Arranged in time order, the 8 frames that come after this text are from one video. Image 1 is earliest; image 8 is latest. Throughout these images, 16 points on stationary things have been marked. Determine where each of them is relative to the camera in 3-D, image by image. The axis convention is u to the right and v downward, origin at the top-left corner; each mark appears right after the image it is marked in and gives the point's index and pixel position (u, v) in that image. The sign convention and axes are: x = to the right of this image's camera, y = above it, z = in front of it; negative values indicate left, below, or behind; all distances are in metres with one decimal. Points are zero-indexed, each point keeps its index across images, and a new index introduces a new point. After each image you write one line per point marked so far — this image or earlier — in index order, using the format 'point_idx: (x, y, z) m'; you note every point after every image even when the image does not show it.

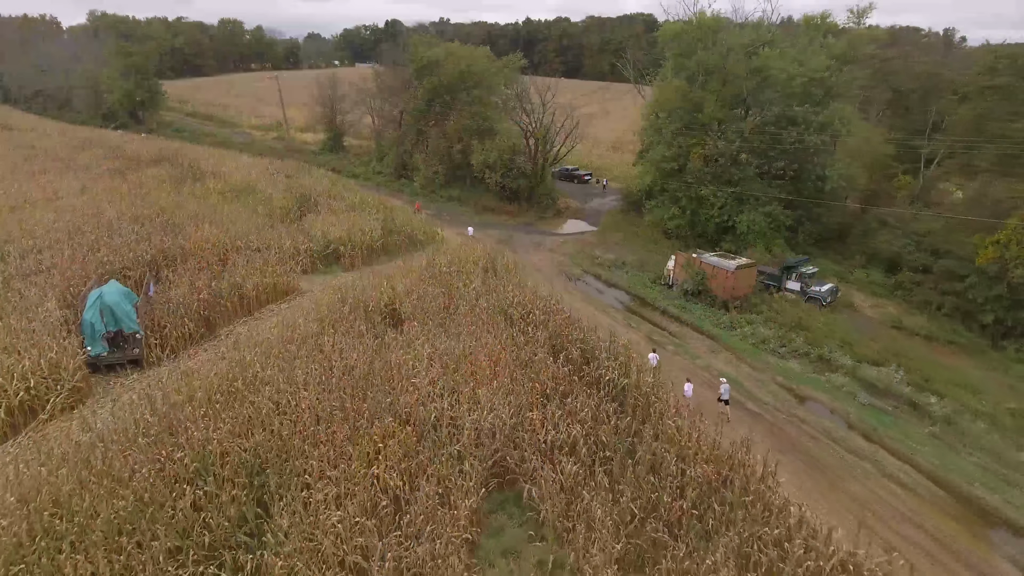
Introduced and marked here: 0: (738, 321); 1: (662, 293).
0: (+4.9, -0.7, +14.1) m
1: (+3.7, -0.1, +16.0) m
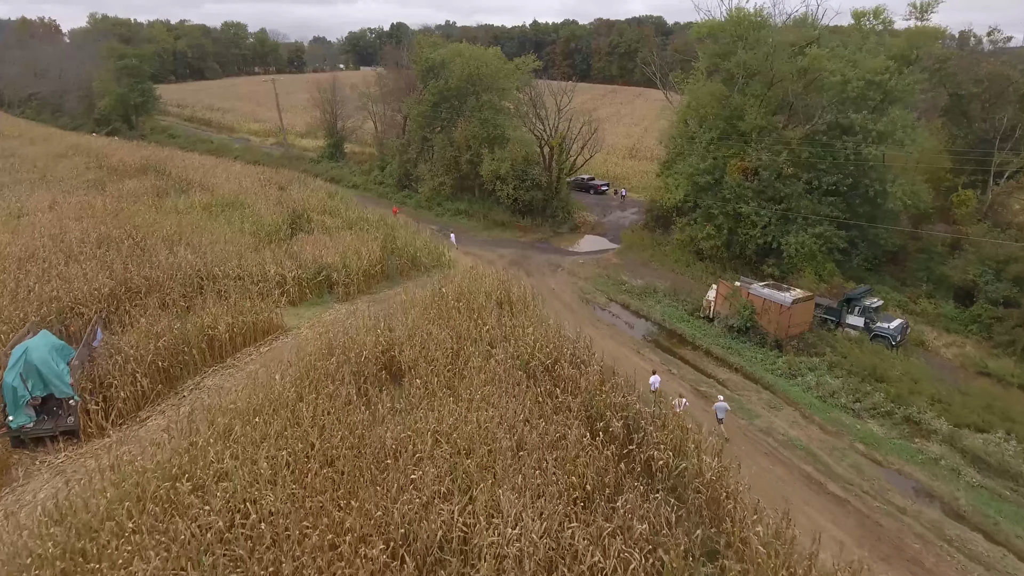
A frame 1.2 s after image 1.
0: (+5.3, -1.4, +12.0) m
1: (+4.1, -0.8, +13.9) m
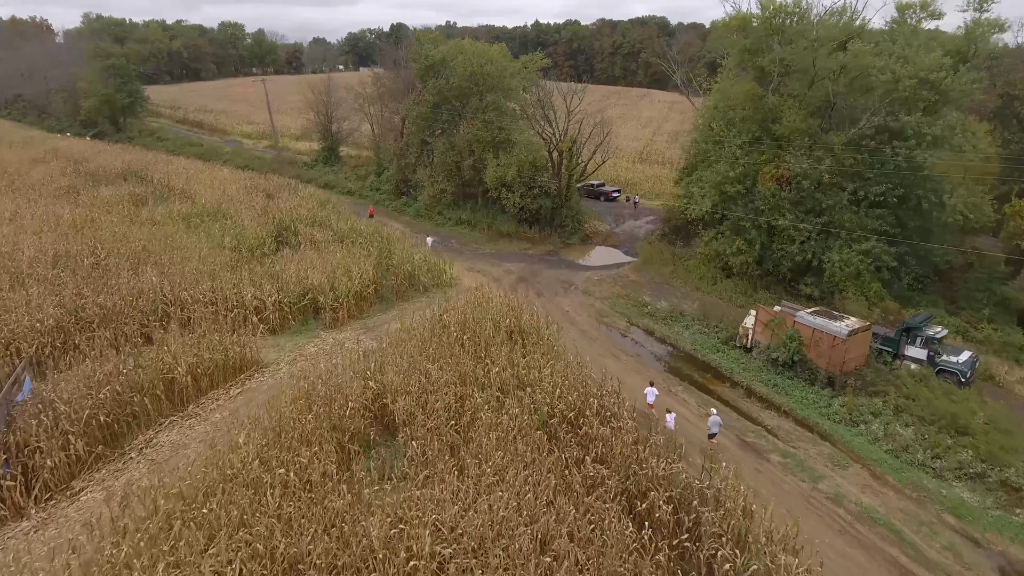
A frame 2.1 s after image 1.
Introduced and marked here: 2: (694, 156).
0: (+5.5, -1.9, +10.3) m
1: (+4.3, -1.3, +12.1) m
2: (+5.3, +3.9, +19.0) m
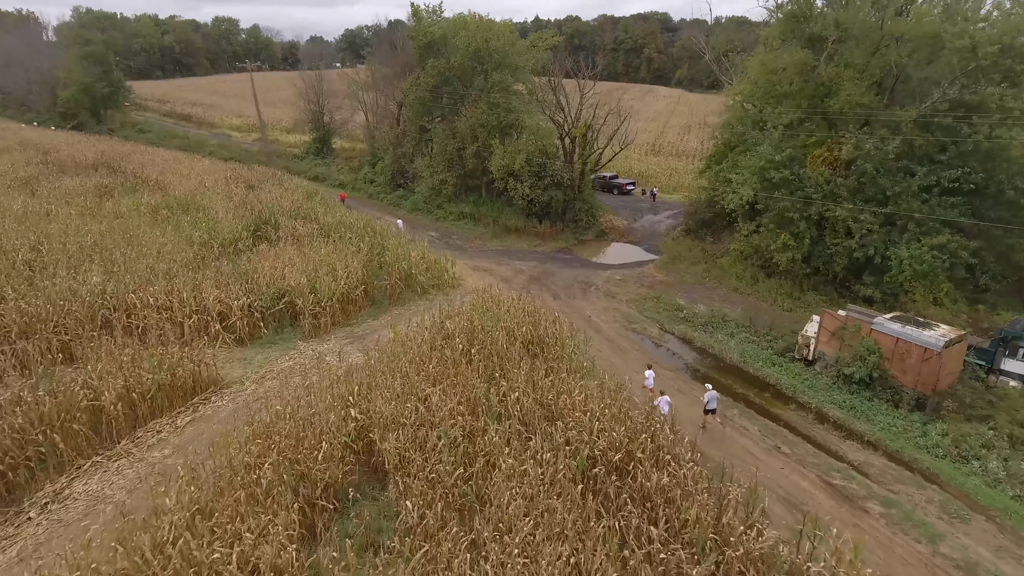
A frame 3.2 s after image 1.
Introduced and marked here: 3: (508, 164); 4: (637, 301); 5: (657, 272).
0: (+5.7, -2.0, +8.2) m
1: (+4.5, -1.4, +10.1) m
2: (+5.6, +3.8, +17.0) m
3: (-0.1, +3.5, +18.5) m
4: (+2.5, -0.3, +13.4) m
5: (+3.4, +0.4, +15.4) m
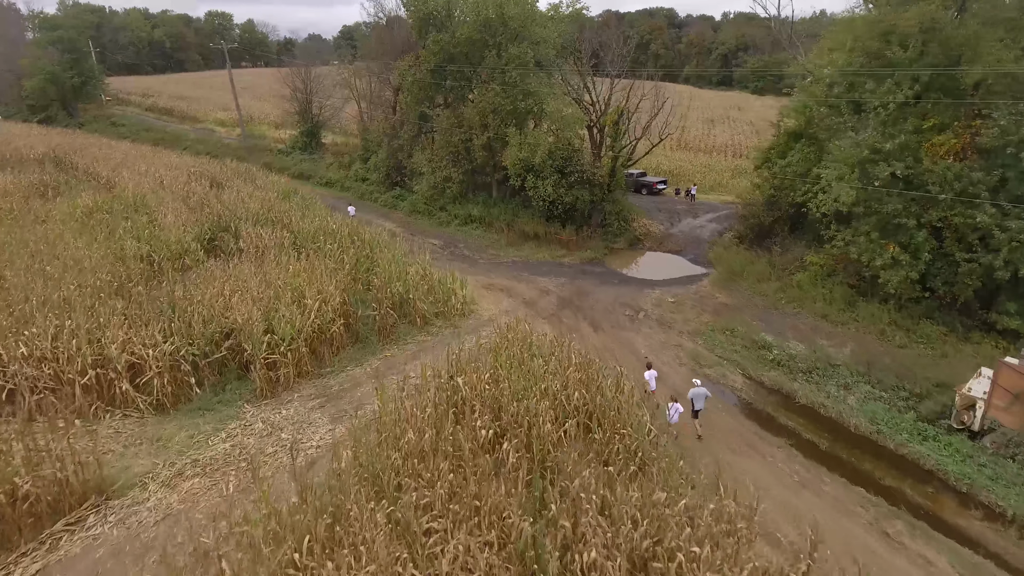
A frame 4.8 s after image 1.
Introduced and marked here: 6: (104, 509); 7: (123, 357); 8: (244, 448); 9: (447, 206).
0: (+6.2, -2.4, +5.1) m
1: (+5.0, -1.8, +7.0) m
2: (+6.0, +3.4, +13.9) m
3: (+0.3, +3.1, +15.3) m
4: (+3.0, -0.7, +10.2) m
5: (+3.9, -0.1, +12.3) m
6: (-3.4, -1.8, +5.4) m
7: (-4.1, -0.7, +6.9) m
8: (-2.6, -1.5, +6.4) m
9: (-1.8, +2.2, +17.6) m
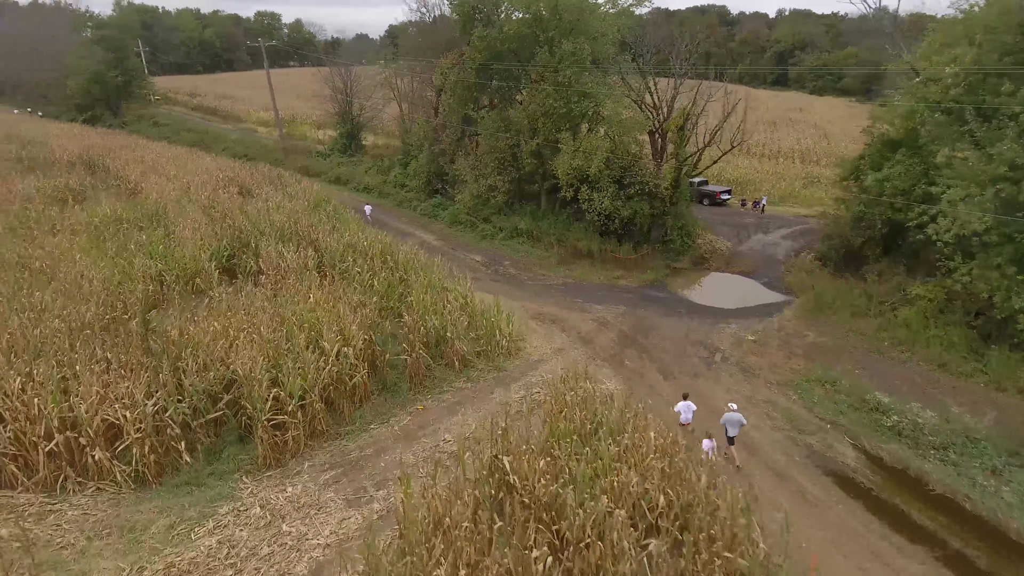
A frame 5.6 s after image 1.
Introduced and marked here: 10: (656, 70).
0: (+6.5, -3.0, +3.2) m
1: (+5.5, -2.4, +5.2) m
2: (+7.0, +2.8, +12.0) m
3: (+1.4, +2.6, +13.8) m
4: (+3.7, -1.3, +8.5) m
5: (+4.7, -0.6, +10.5) m
6: (-3.0, -2.3, +4.1) m
7: (-3.6, -1.1, +5.6) m
8: (-2.2, -2.0, +5.1) m
9: (-0.5, +1.8, +16.1) m
10: (+3.3, +5.0, +15.0) m
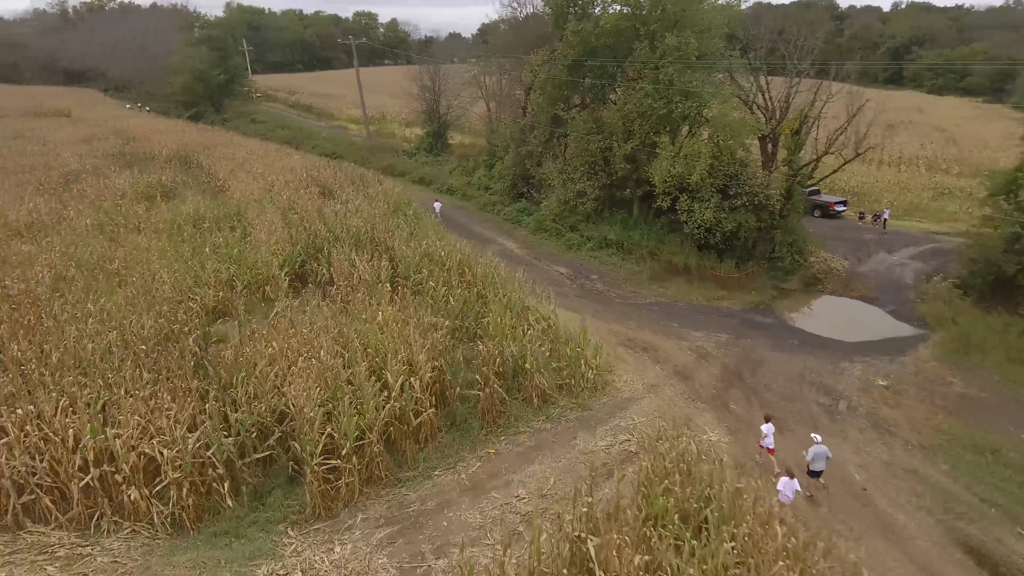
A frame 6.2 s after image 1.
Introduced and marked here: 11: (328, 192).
0: (+6.7, -3.6, +1.4) m
1: (+5.9, -2.9, +3.5) m
2: (+8.5, +2.2, +10.0) m
3: (+3.2, +2.2, +12.5) m
4: (+4.6, -1.7, +7.0) m
5: (+5.9, -1.2, +8.8) m
6: (-2.6, -2.4, +3.5) m
7: (-2.9, -1.3, +5.1) m
8: (-1.6, -2.2, +4.3) m
9: (+1.5, +1.5, +15.1) m
10: (+5.3, +4.5, +13.4) m
11: (-4.1, +2.1, +14.4) m
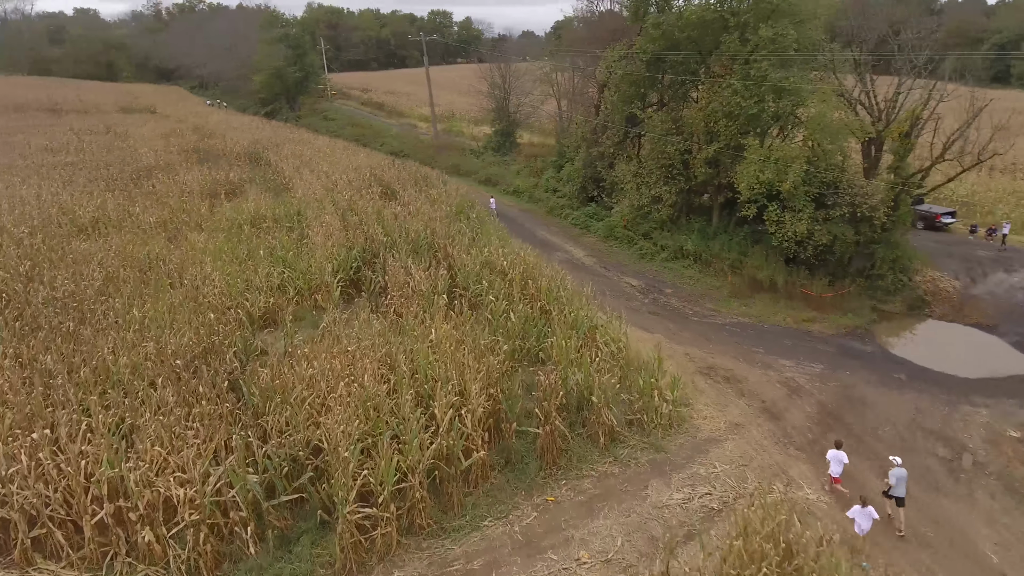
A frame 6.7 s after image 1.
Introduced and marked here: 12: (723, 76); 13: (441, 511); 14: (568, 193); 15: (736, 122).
0: (+6.7, -4.0, -0.1) m
1: (+6.1, -3.4, +2.1) m
2: (+9.5, +1.7, +8.3) m
3: (+4.5, +1.9, +11.3) m
4: (+5.2, -2.1, +5.7) m
5: (+6.7, -1.6, +7.4) m
6: (-2.3, -2.6, +2.9) m
7: (-2.5, -1.4, +4.5) m
8: (-1.3, -2.3, +3.7) m
9: (+3.0, +1.2, +14.0) m
10: (+6.7, +4.2, +12.0) m
11: (-2.6, +2.0, +13.9) m
12: (+4.0, +4.0, +12.4) m
13: (-0.6, -1.8, +5.4) m
14: (+1.5, +2.5, +17.3) m
15: (+4.1, +3.0, +12.0) m
